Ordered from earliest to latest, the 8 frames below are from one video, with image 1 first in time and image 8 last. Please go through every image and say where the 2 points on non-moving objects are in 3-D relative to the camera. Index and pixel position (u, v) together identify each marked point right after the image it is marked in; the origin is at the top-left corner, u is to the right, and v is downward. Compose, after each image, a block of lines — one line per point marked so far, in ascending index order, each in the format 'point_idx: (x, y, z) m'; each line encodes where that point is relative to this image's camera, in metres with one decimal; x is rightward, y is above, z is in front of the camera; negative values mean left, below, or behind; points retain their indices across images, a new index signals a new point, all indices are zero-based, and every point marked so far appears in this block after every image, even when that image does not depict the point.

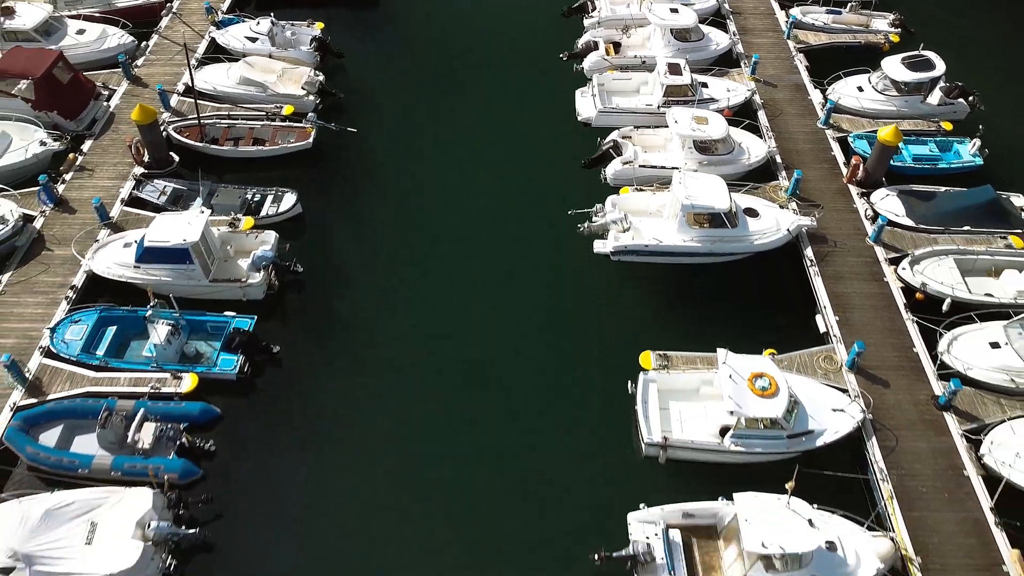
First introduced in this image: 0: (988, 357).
0: (+10.9, -1.7, +17.5) m
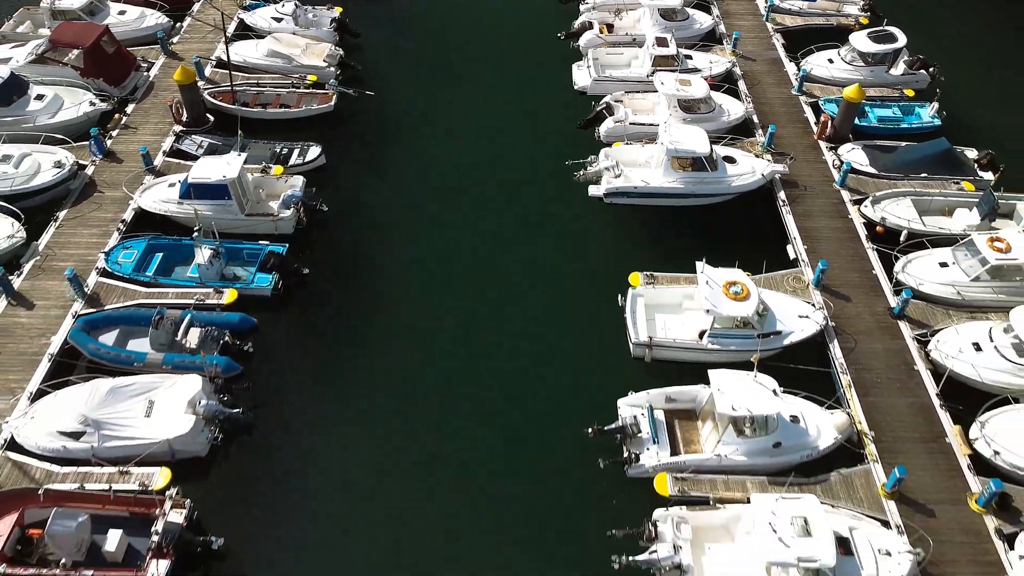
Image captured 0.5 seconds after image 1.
0: (+10.9, +0.3, +19.8) m
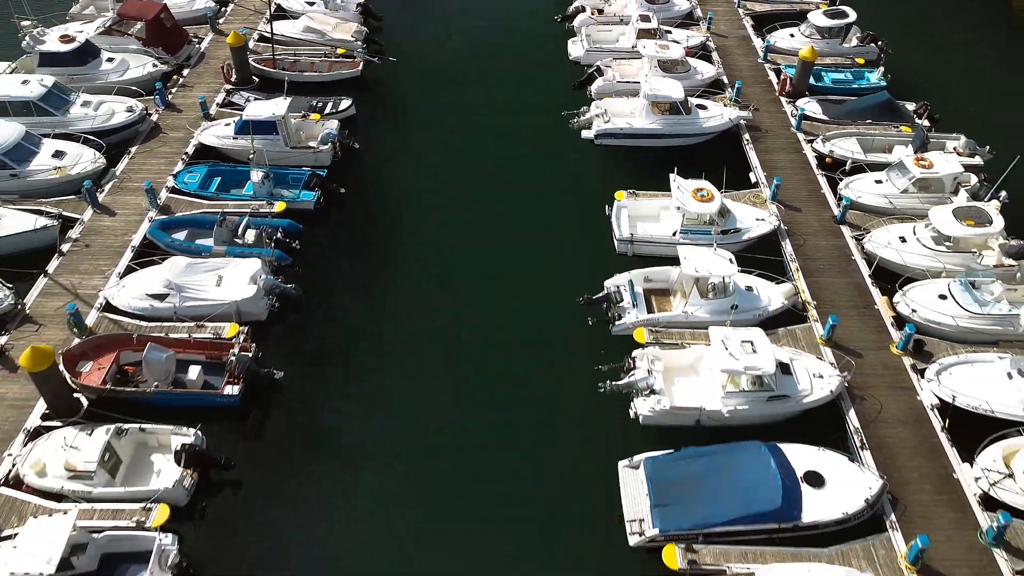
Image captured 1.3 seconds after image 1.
0: (+11.1, +3.0, +23.7) m
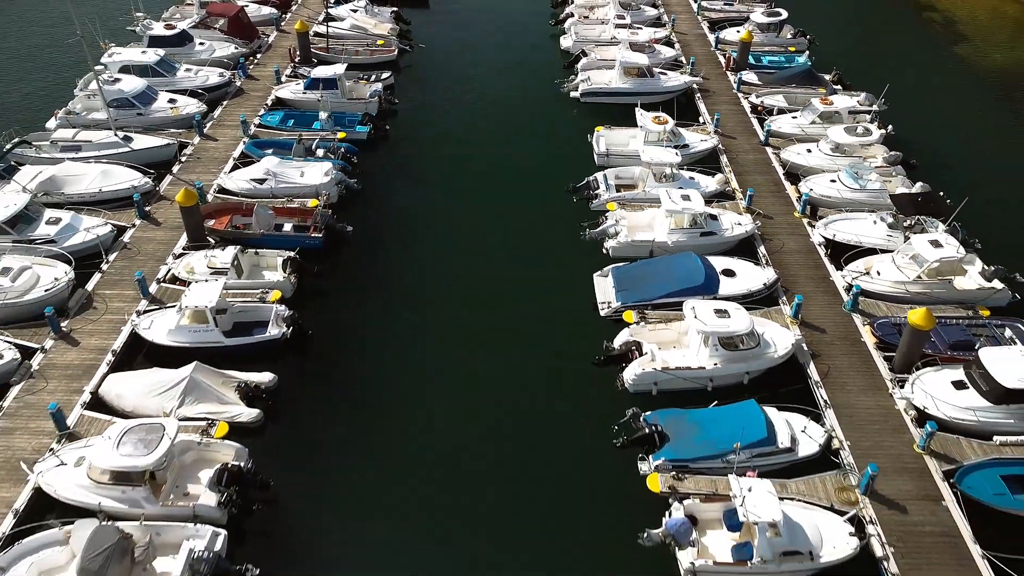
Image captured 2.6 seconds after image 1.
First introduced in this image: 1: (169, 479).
0: (+11.3, +6.6, +31.4) m
1: (-7.6, -4.2, +17.4) m
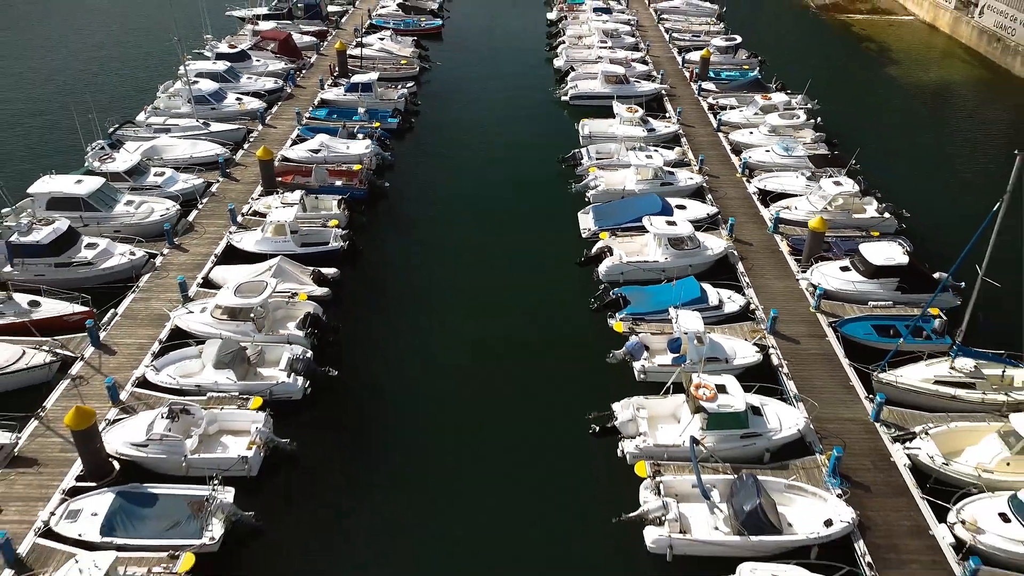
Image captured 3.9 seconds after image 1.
0: (+11.4, +8.6, +39.0) m
1: (-7.5, -1.1, +24.1) m
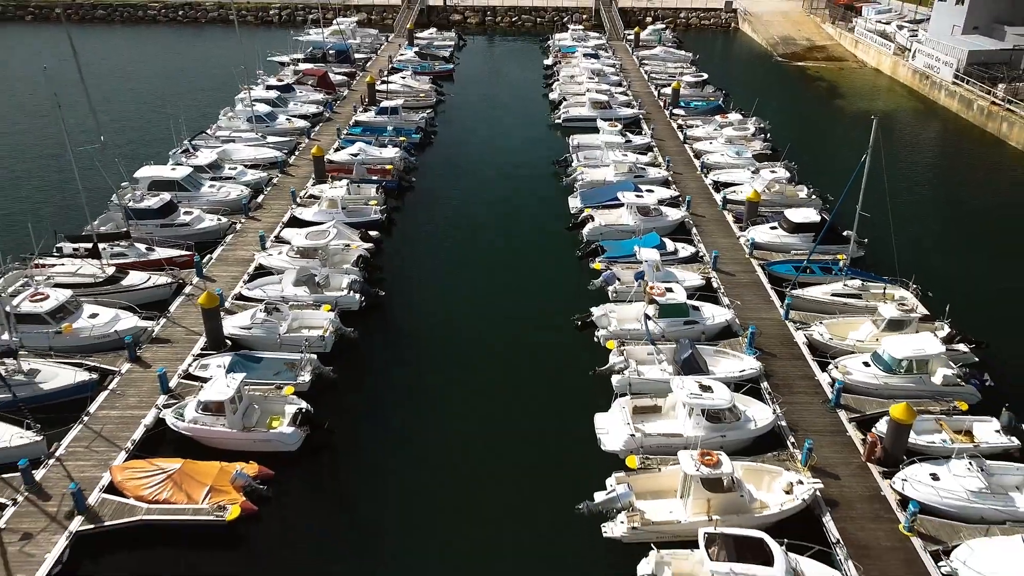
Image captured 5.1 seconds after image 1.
0: (+11.5, +9.5, +47.2) m
1: (-7.4, +1.0, +31.6) m
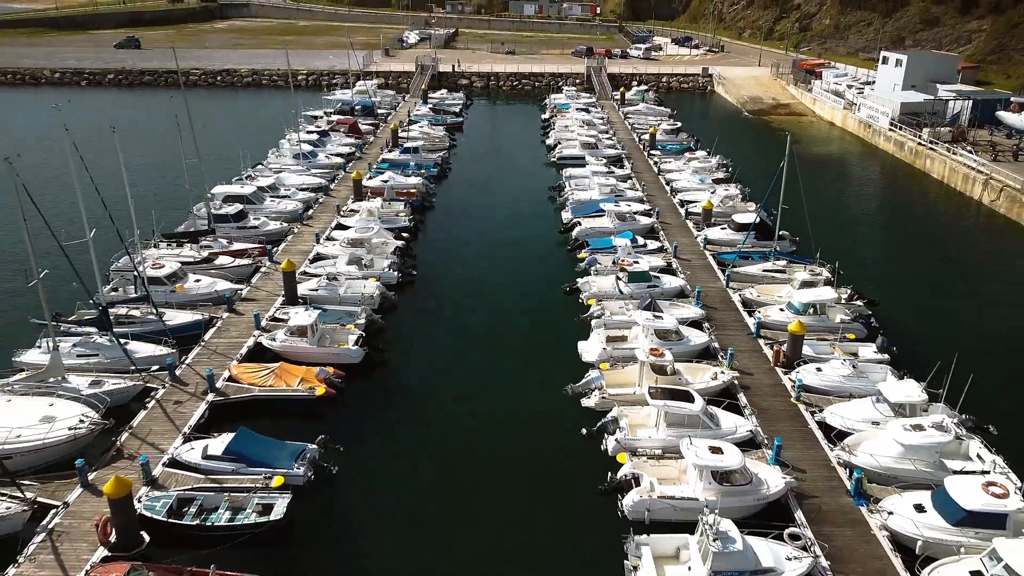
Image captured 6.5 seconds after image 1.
0: (+11.7, +8.9, +56.4) m
1: (-7.2, +1.8, +40.1) m
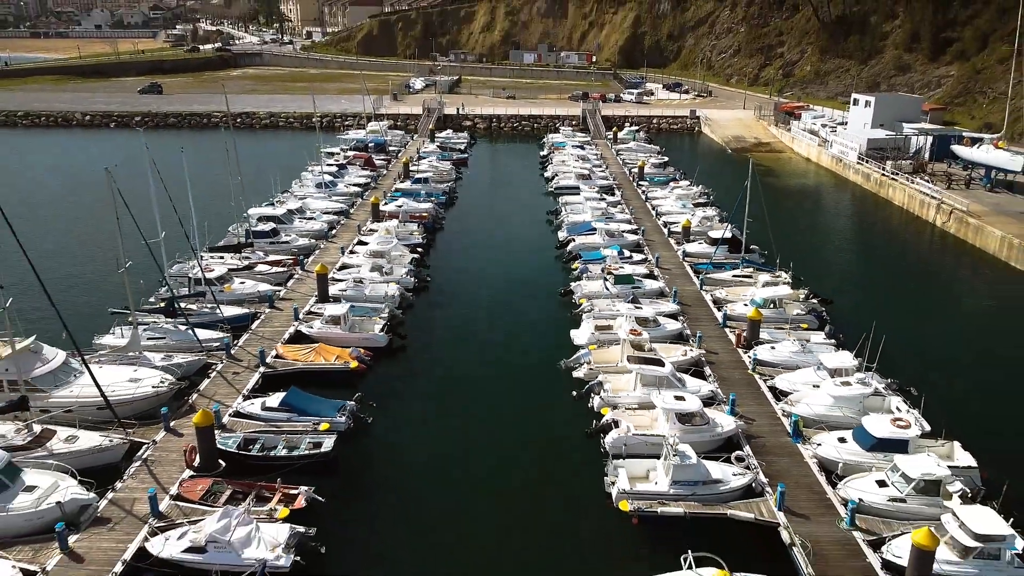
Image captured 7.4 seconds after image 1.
0: (+11.8, +7.6, +62.4) m
1: (-7.1, +1.5, +45.7) m
